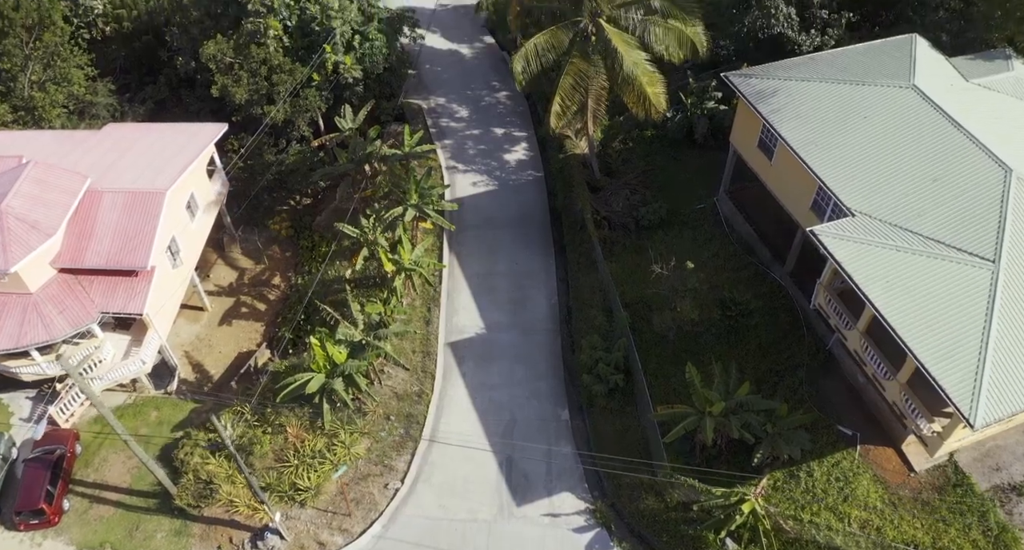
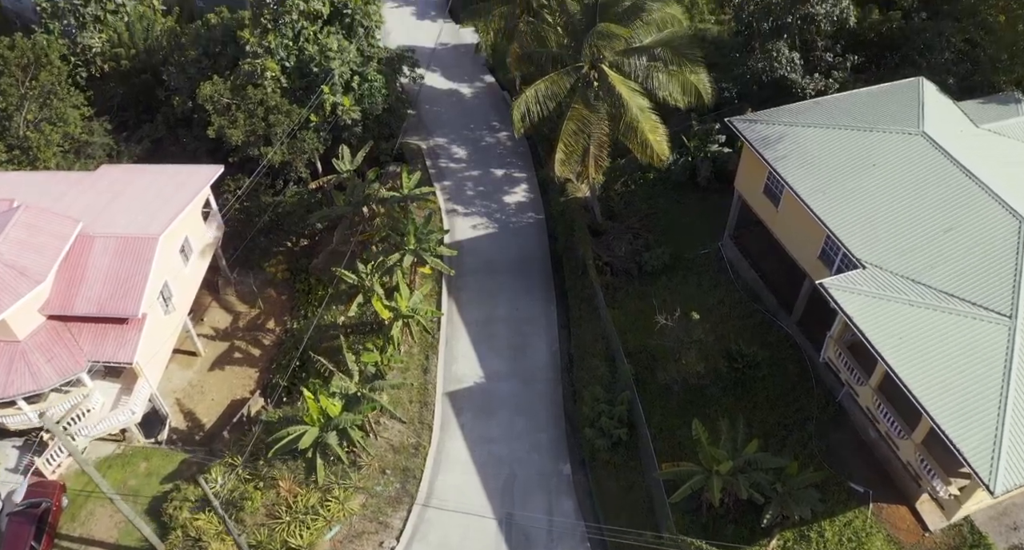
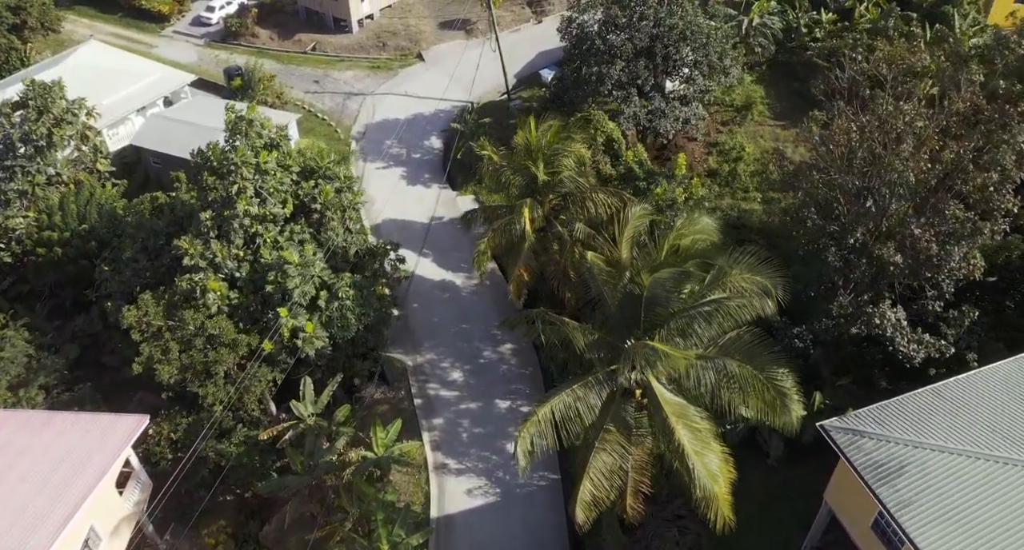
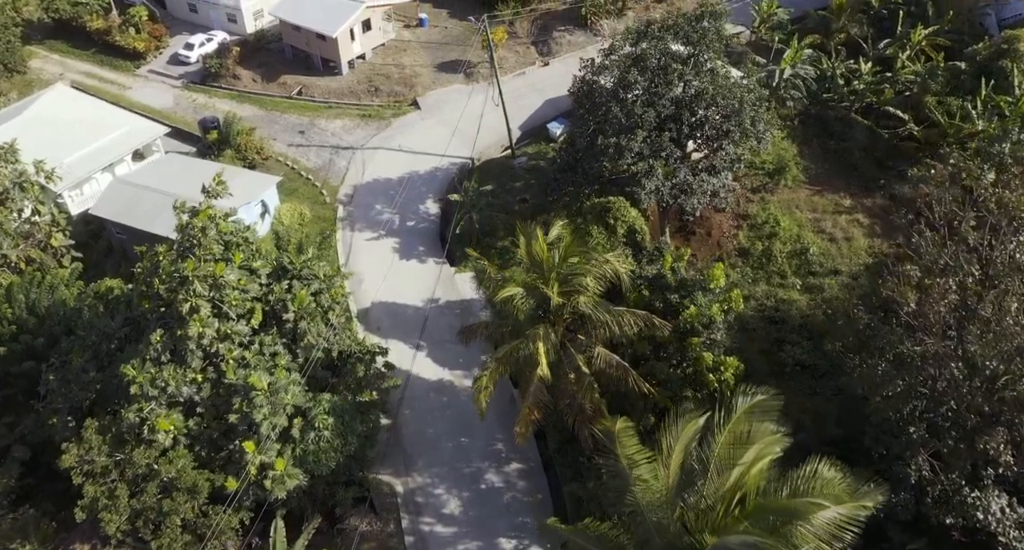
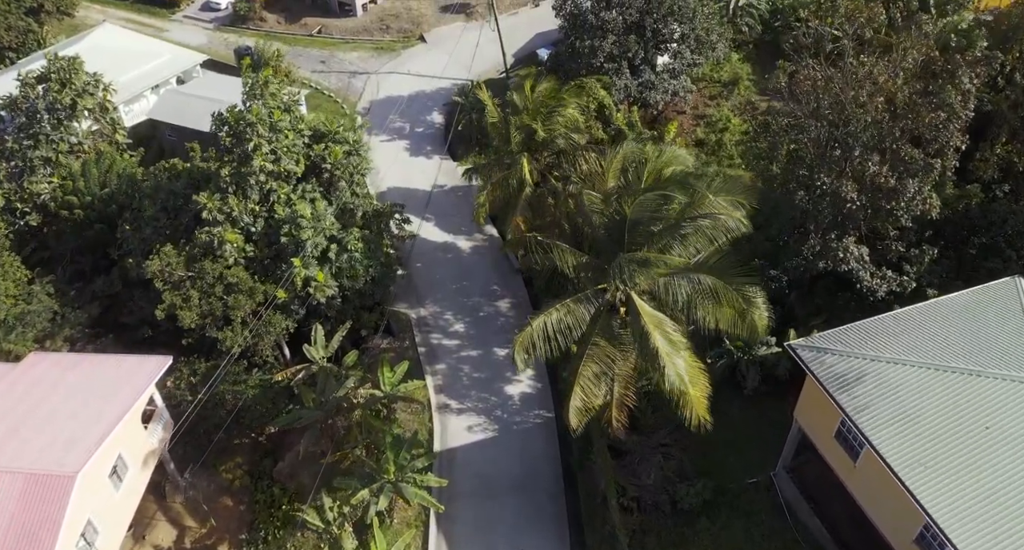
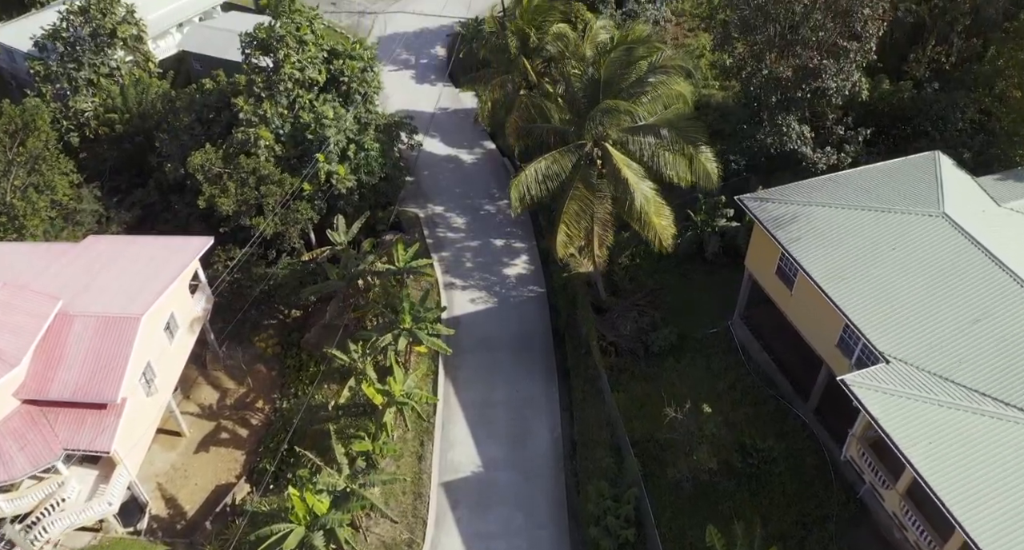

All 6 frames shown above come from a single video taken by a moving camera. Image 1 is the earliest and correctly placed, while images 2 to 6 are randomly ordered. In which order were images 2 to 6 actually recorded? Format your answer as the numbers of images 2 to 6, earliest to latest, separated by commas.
2, 6, 5, 3, 4
